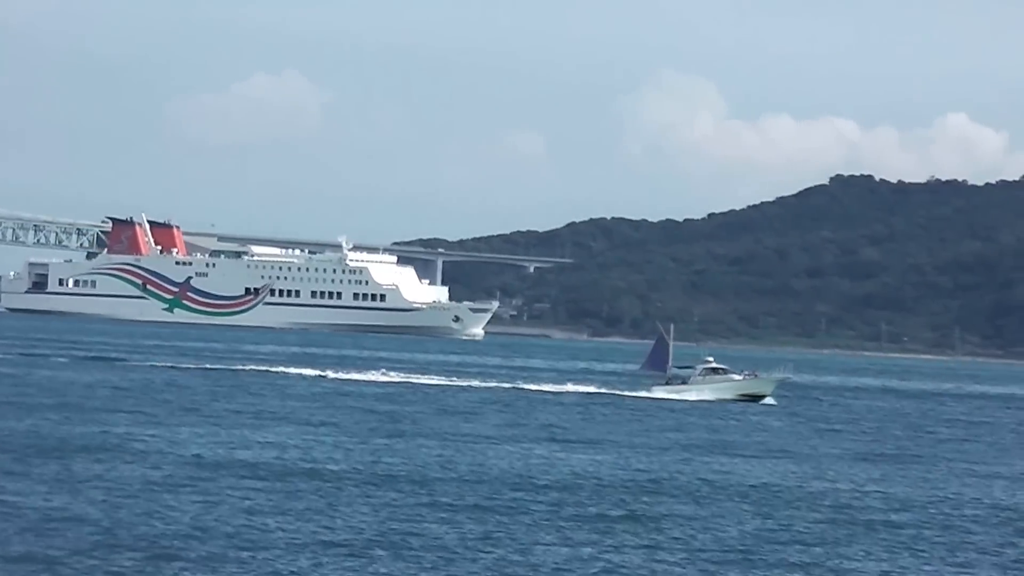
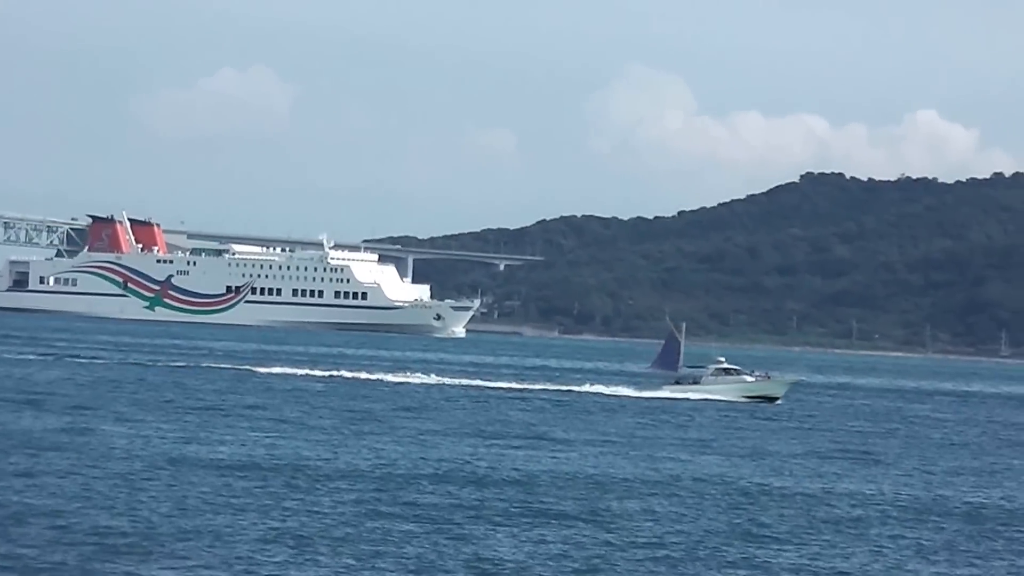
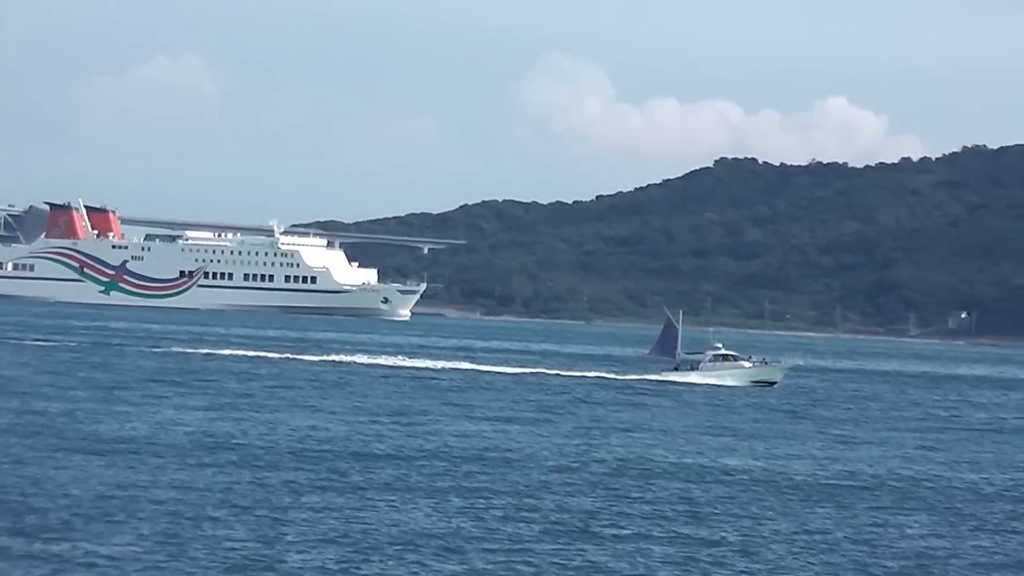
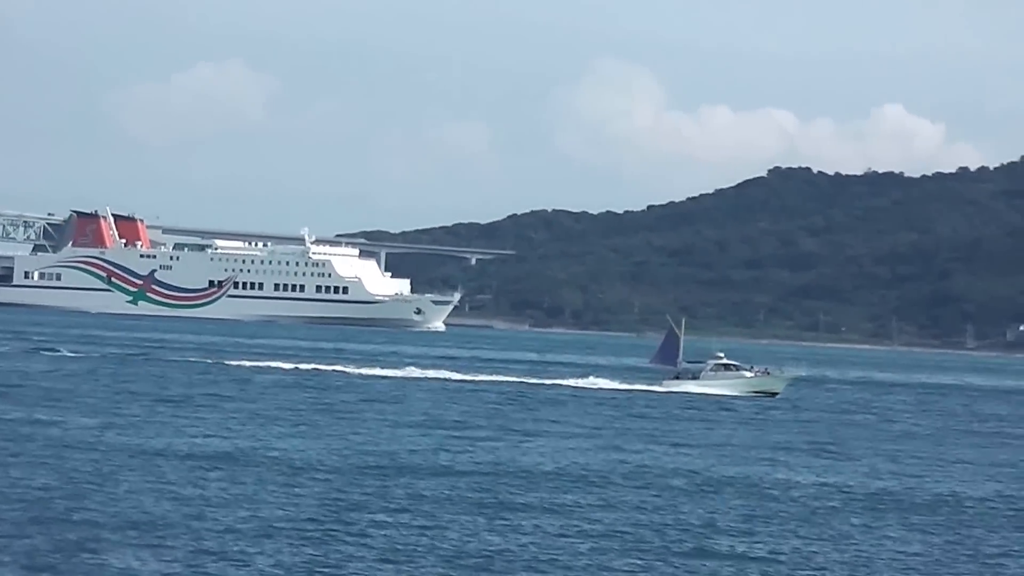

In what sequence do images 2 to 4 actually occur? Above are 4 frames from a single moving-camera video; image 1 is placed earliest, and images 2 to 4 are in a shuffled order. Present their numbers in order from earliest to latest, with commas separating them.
2, 4, 3
